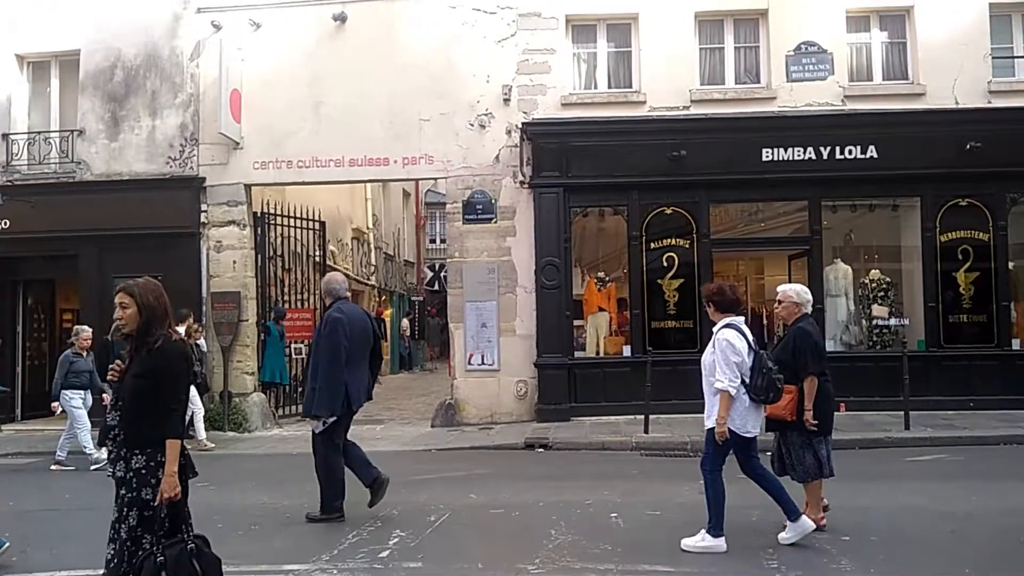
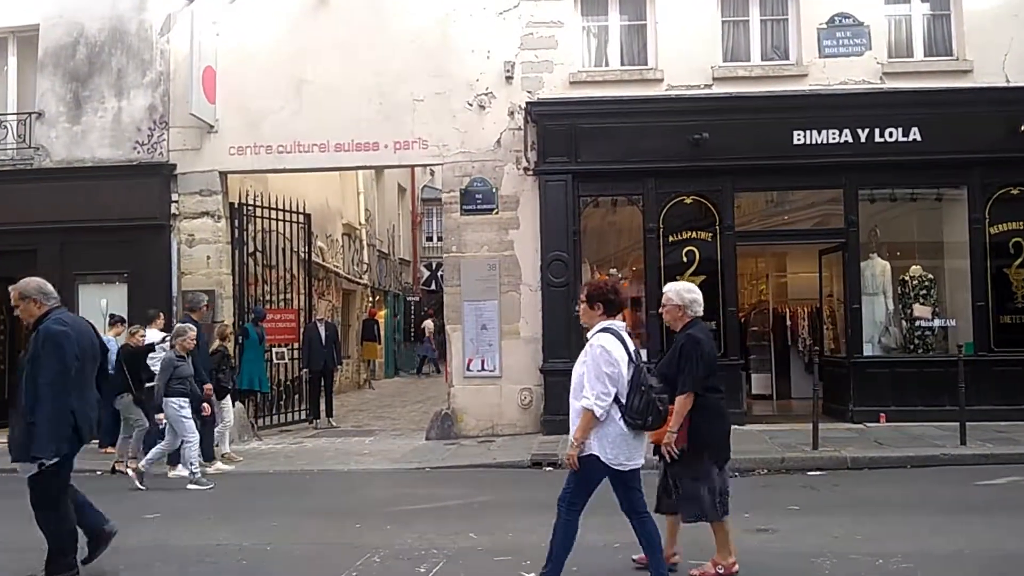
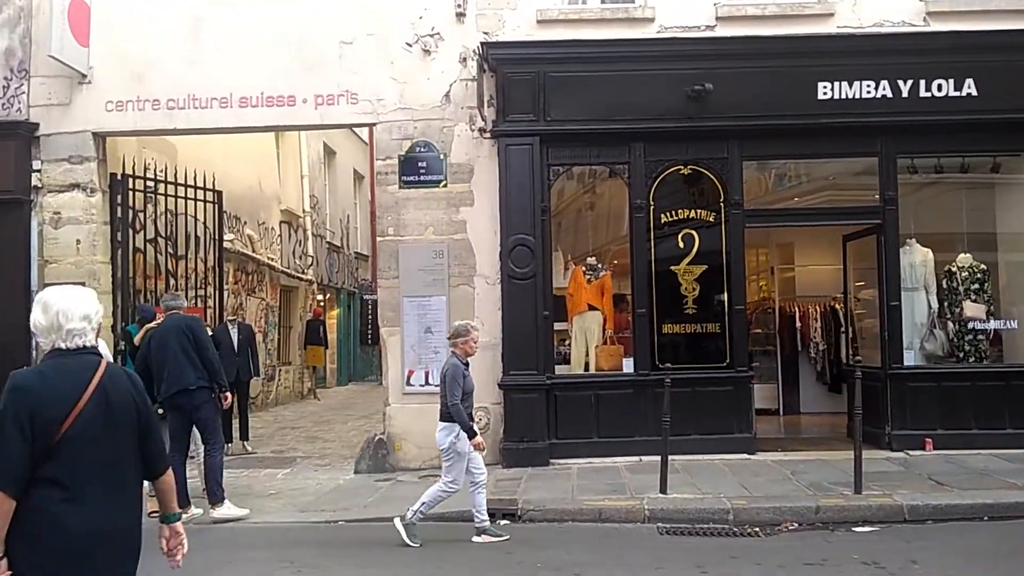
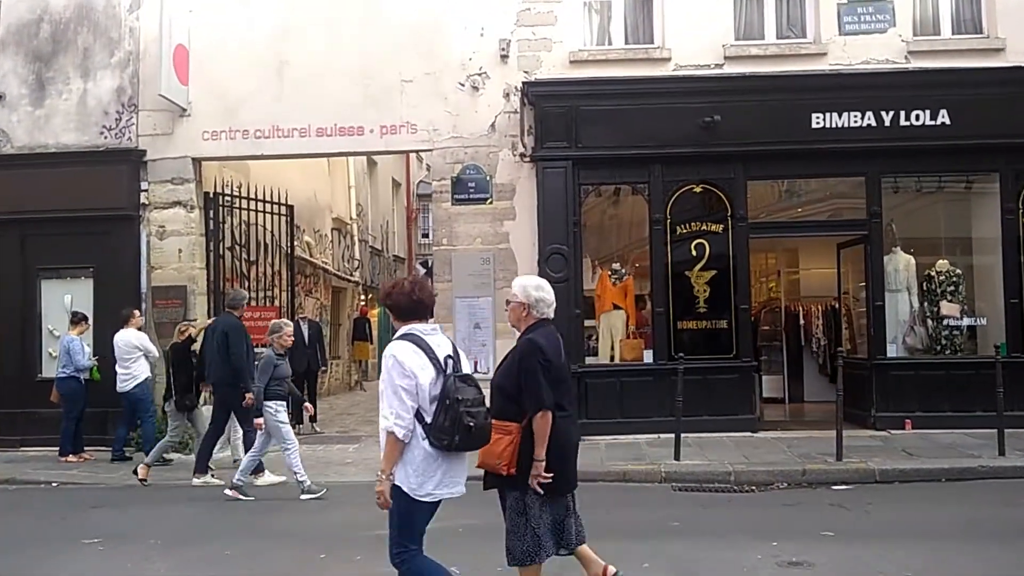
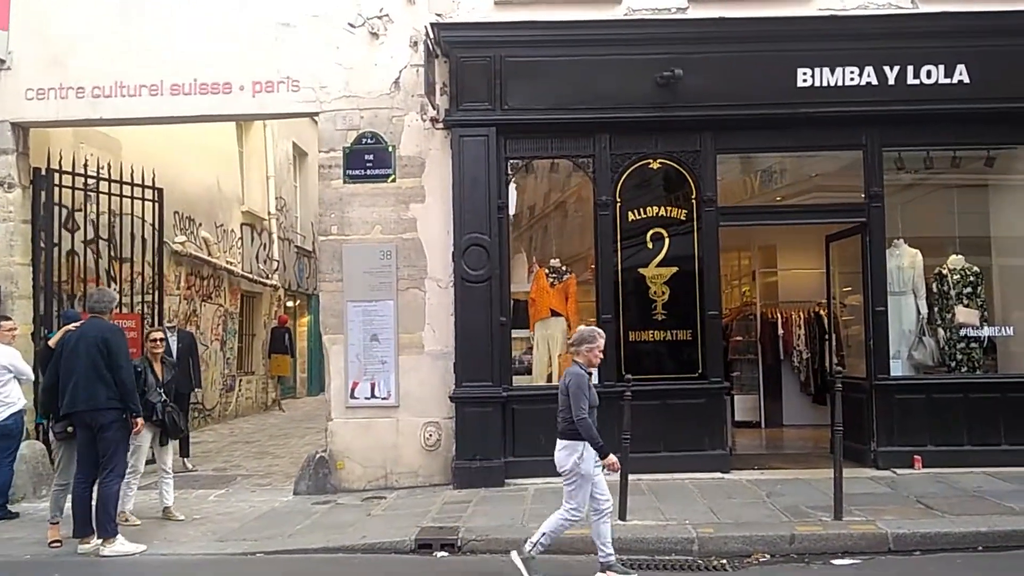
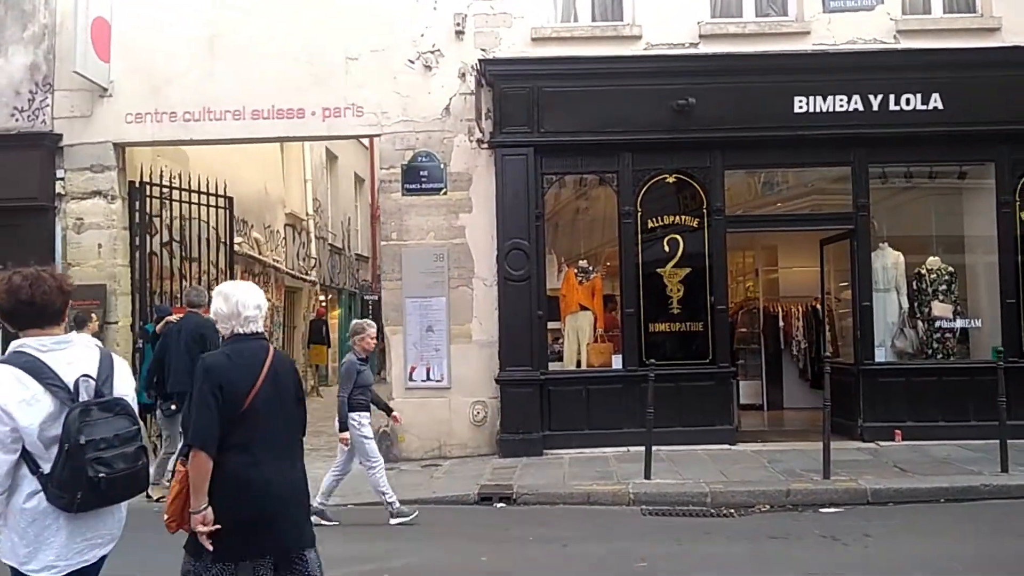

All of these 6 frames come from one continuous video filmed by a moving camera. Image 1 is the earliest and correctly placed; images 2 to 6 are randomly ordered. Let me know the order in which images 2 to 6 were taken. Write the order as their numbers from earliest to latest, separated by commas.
2, 4, 6, 3, 5
